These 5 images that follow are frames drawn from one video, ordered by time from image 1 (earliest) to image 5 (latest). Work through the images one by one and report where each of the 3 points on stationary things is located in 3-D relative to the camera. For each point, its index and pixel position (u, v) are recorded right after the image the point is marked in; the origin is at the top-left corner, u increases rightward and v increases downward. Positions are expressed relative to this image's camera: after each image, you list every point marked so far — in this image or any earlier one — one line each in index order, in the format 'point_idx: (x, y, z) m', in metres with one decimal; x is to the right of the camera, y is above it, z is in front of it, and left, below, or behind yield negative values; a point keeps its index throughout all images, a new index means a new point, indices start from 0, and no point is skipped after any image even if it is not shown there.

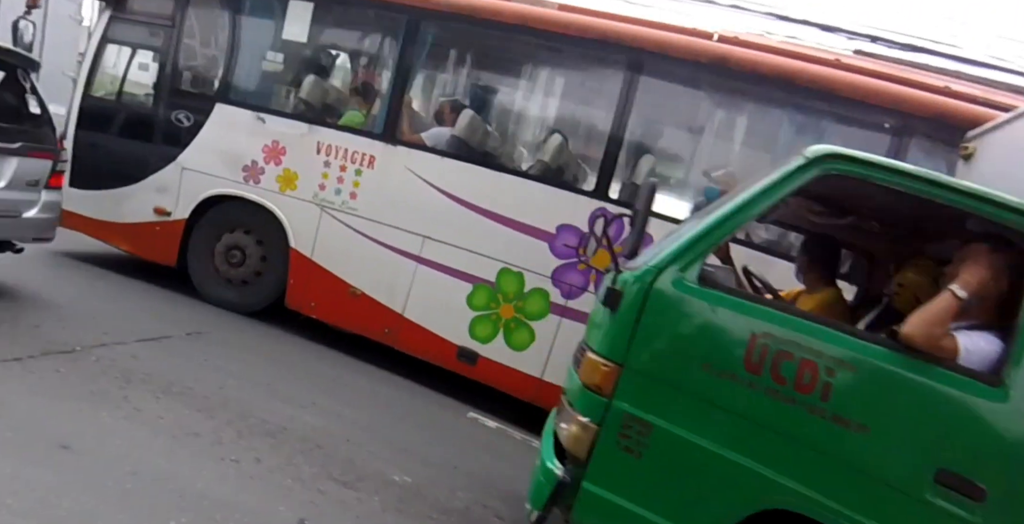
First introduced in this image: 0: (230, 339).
0: (-1.9, -0.5, +5.2) m
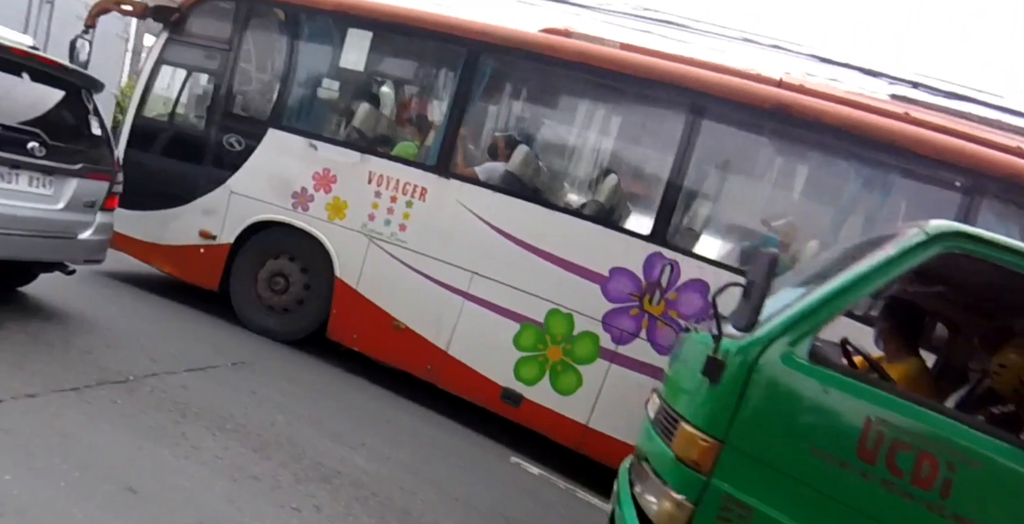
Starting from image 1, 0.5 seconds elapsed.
0: (-1.6, -0.7, +5.1) m
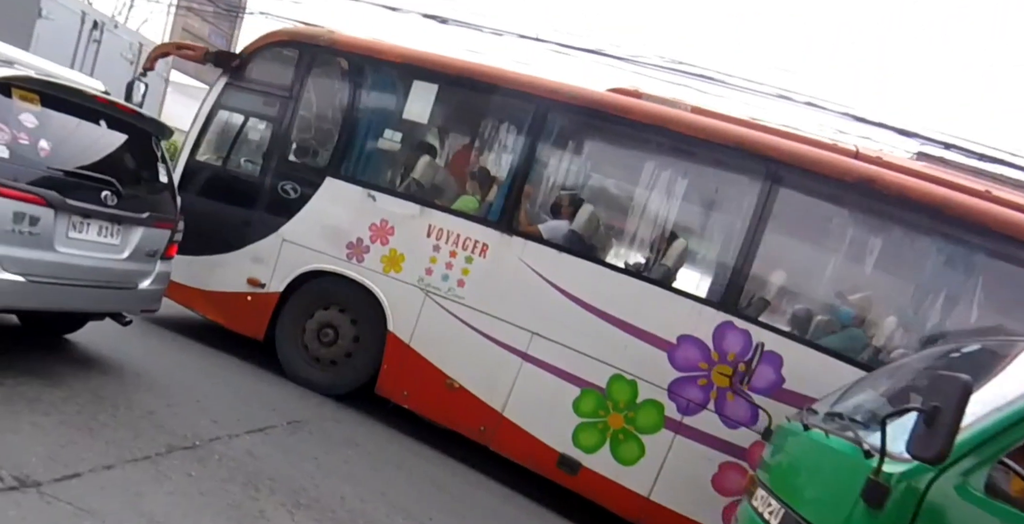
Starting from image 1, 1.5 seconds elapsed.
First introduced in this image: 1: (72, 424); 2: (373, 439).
0: (-1.2, -1.1, +4.9) m
1: (-1.9, -0.7, +3.3) m
2: (-0.9, -1.1, +5.1) m
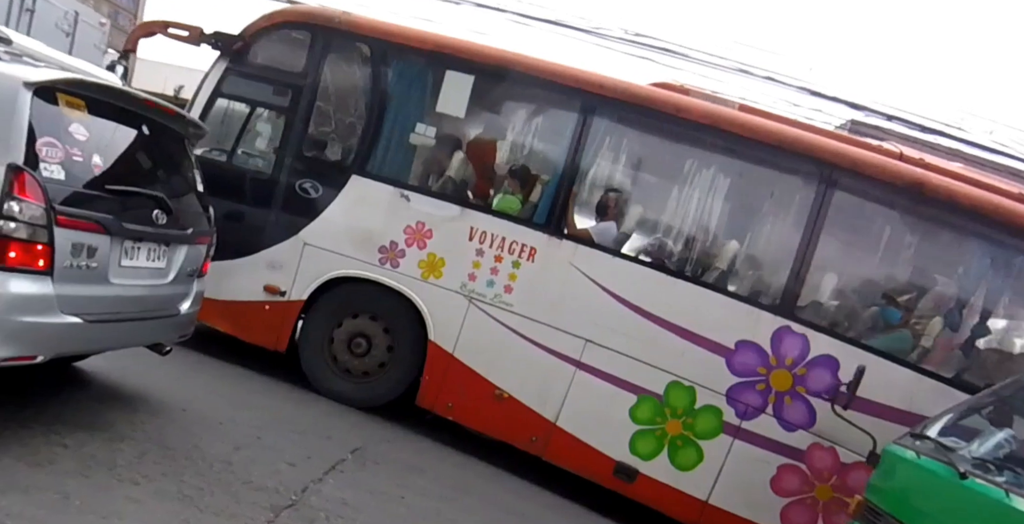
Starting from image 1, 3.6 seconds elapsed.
0: (-0.7, -1.1, +4.5) m
1: (-1.3, -0.9, +2.9) m
2: (-0.5, -1.2, +4.7) m
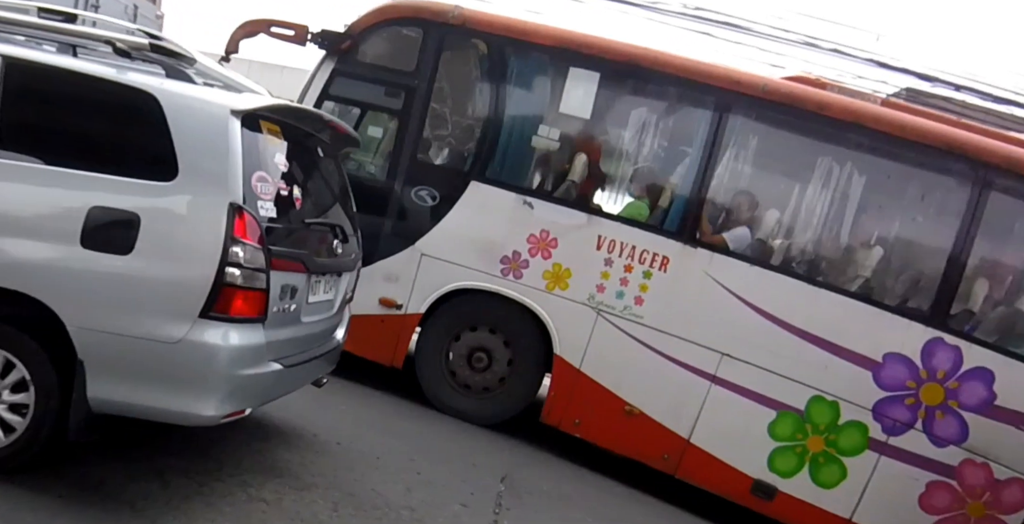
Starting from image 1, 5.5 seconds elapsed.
0: (+0.2, -1.2, +4.3) m
1: (-0.4, -1.0, +2.6) m
2: (+0.4, -1.3, +4.5) m
